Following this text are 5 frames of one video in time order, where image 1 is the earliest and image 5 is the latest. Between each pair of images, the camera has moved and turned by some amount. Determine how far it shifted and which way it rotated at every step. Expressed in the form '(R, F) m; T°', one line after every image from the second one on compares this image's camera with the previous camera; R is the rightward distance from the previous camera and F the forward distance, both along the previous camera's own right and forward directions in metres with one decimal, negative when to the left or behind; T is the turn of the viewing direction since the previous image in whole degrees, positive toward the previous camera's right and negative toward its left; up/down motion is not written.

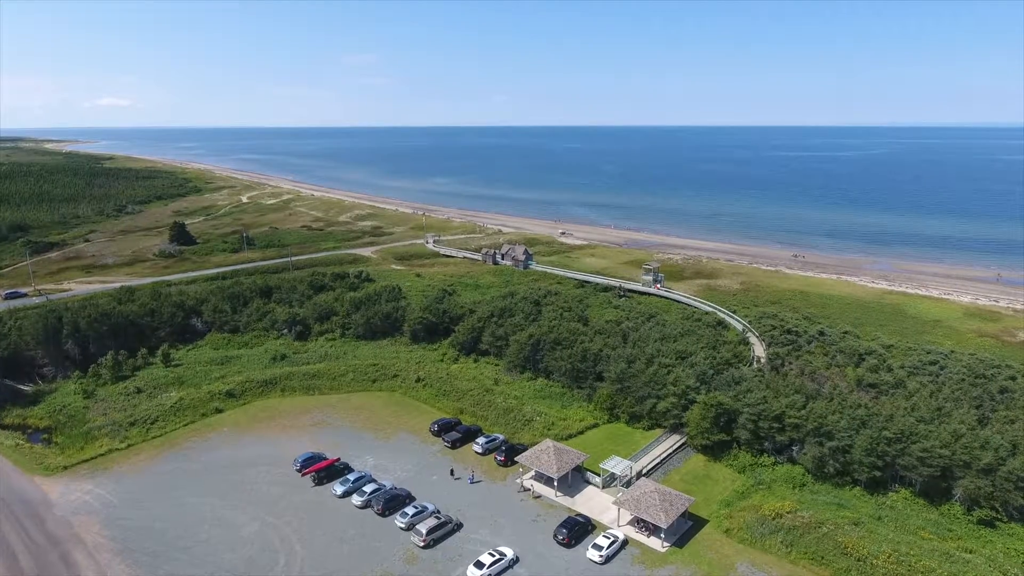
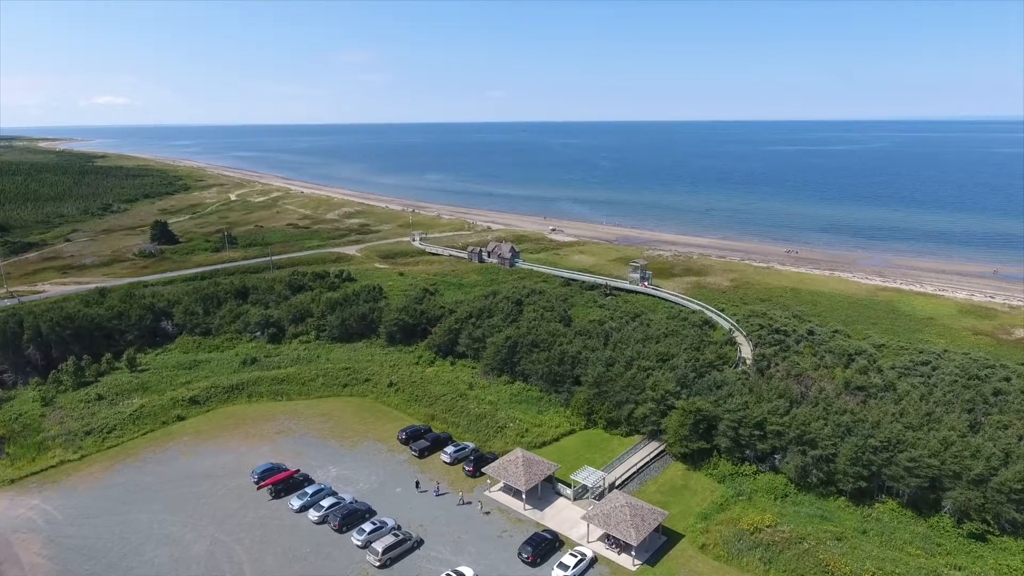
(+1.8, +1.6) m; 0°
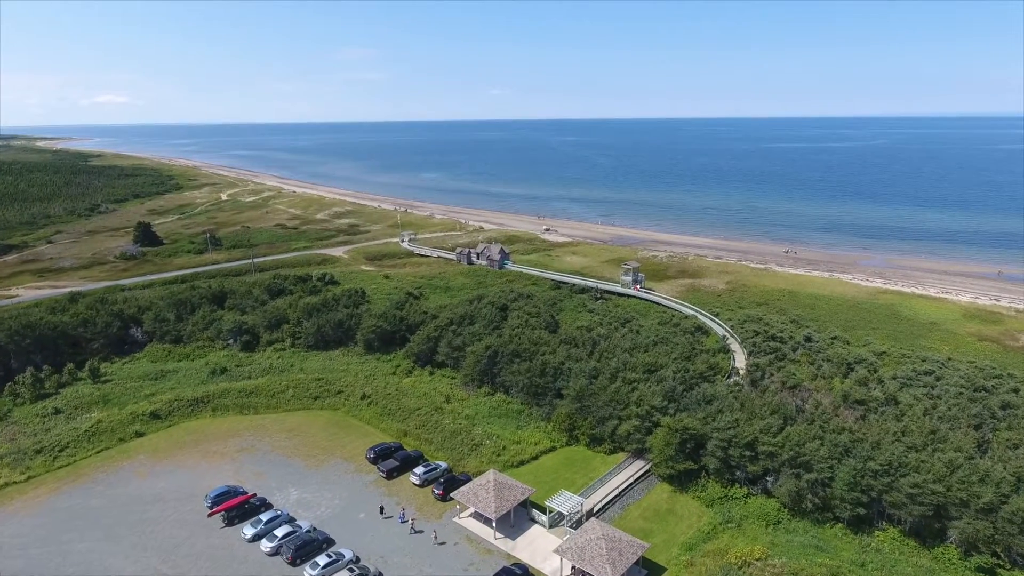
(+1.5, +2.2) m; 0°
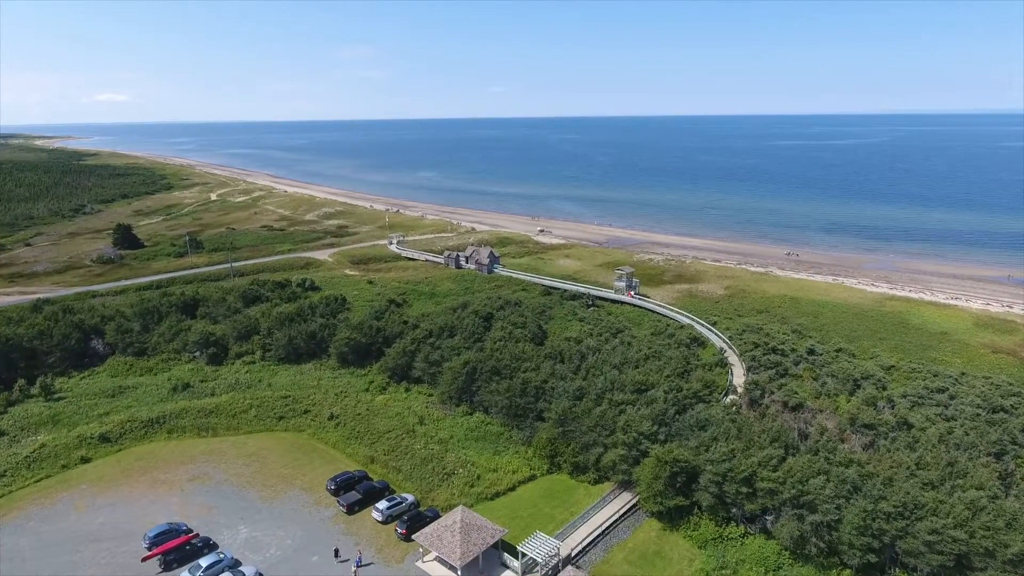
(+1.4, +2.9) m; 0°
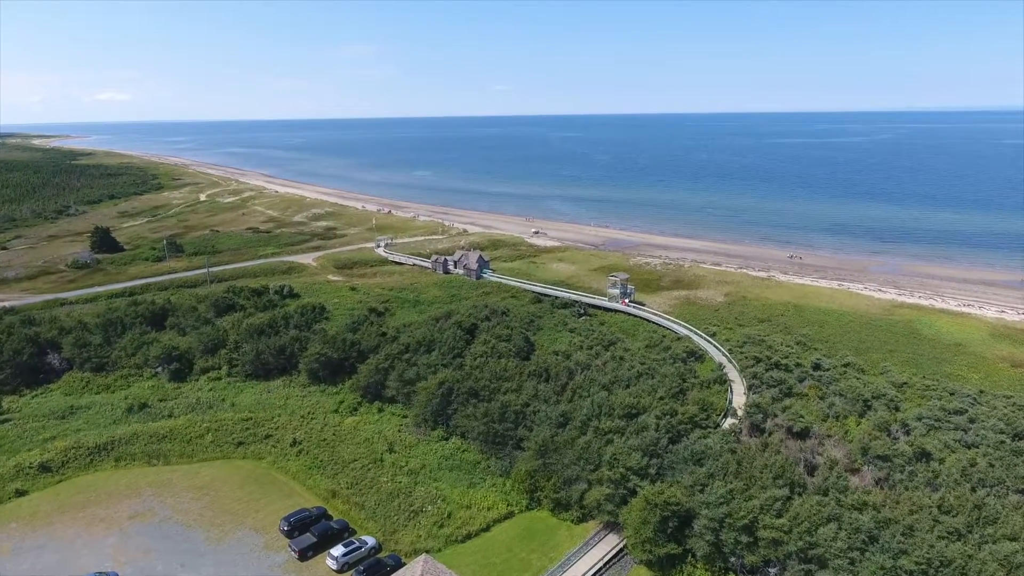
(+1.3, +3.0) m; 0°
